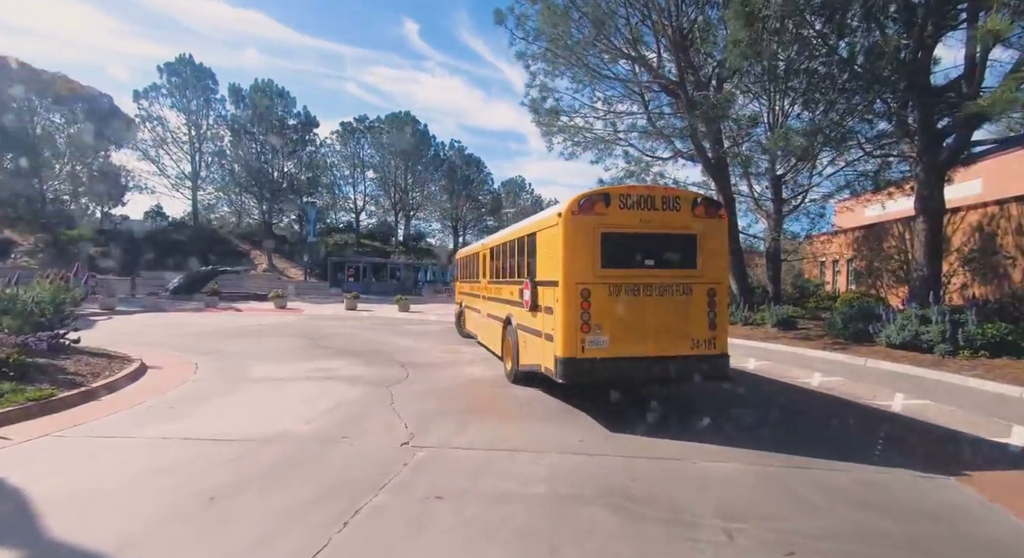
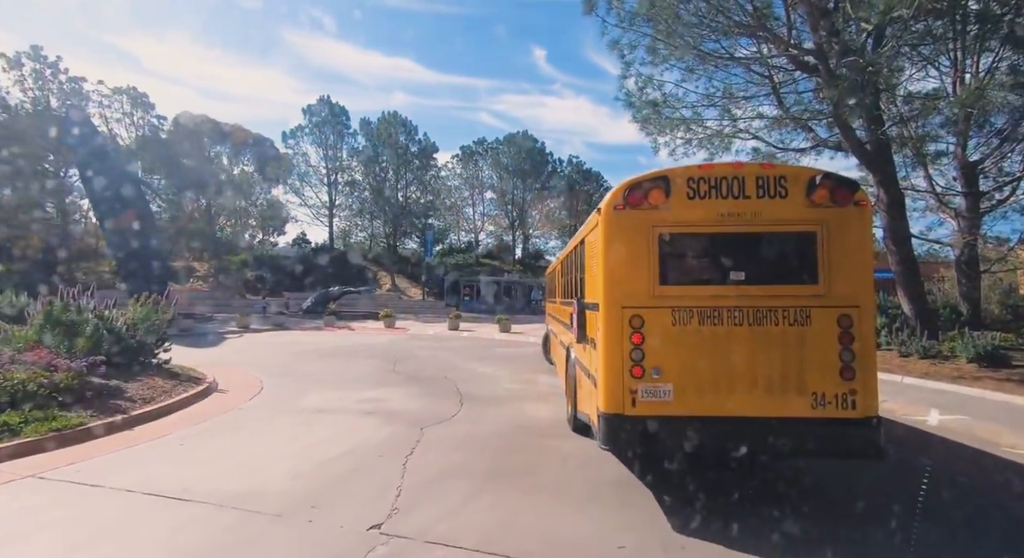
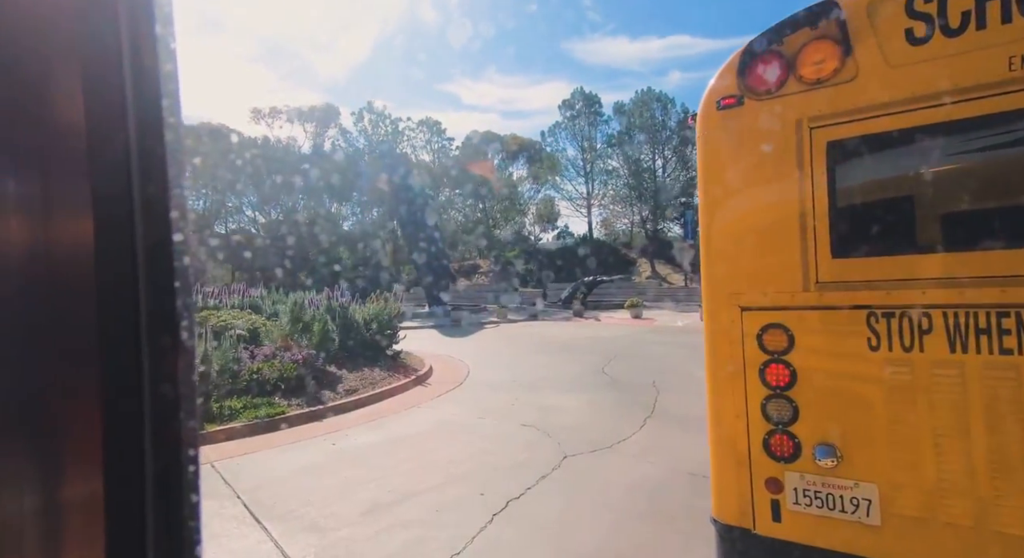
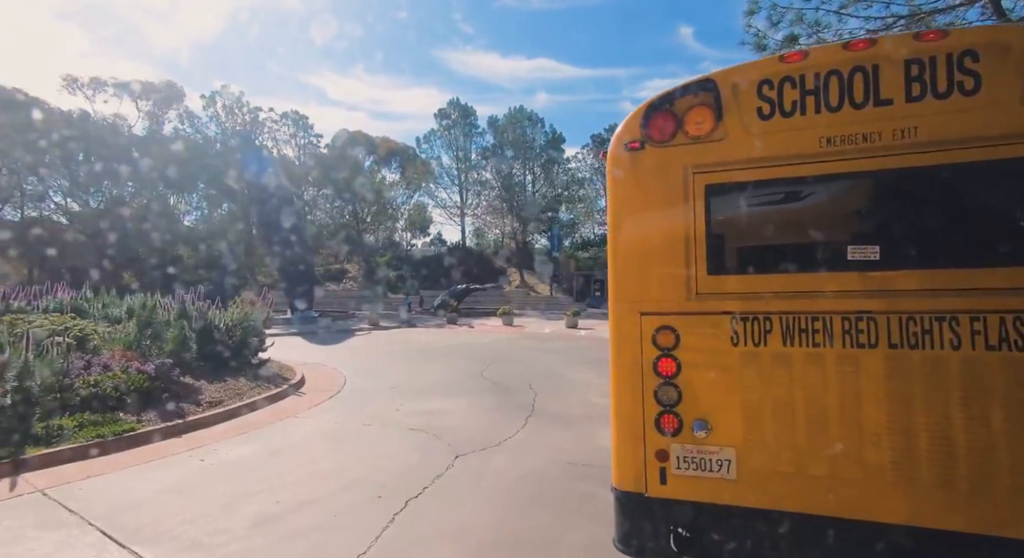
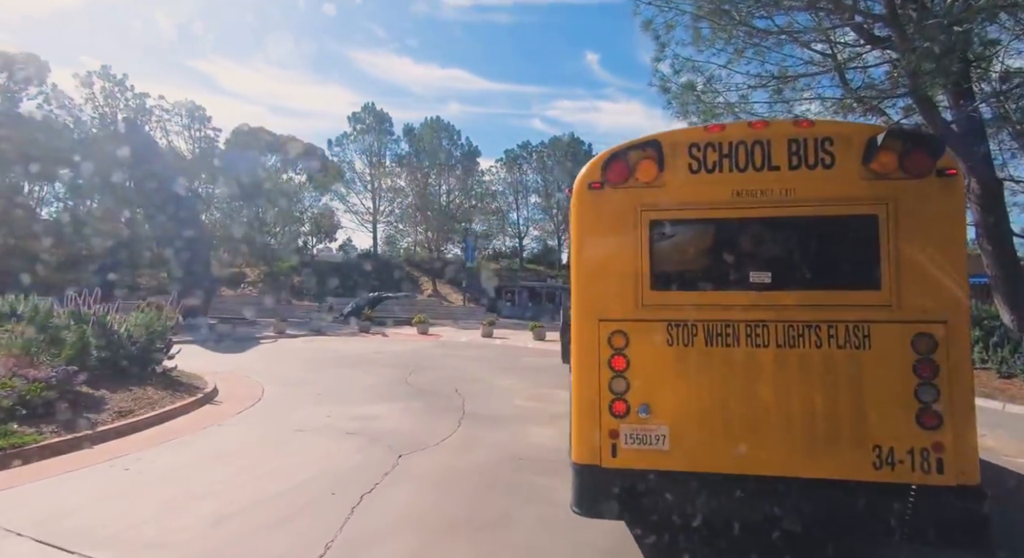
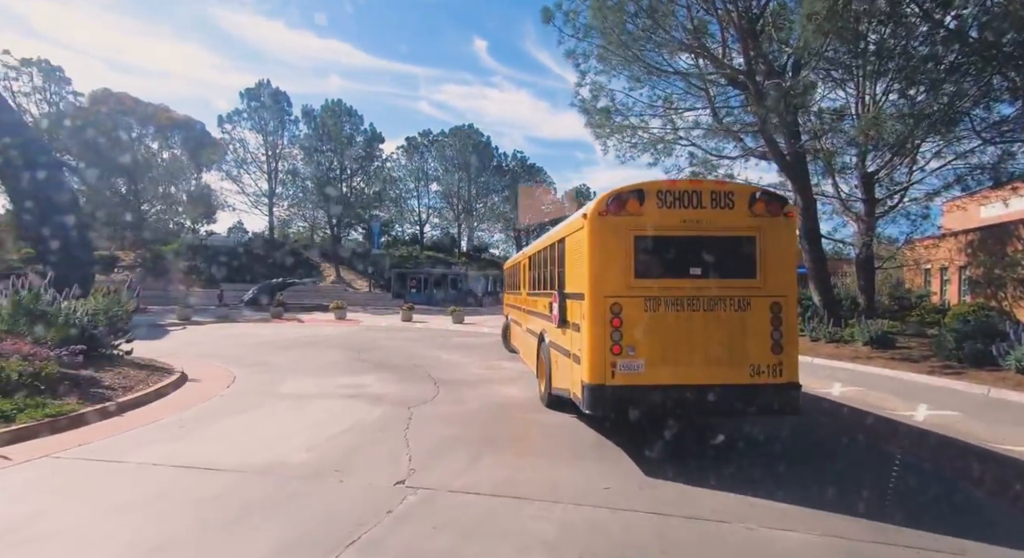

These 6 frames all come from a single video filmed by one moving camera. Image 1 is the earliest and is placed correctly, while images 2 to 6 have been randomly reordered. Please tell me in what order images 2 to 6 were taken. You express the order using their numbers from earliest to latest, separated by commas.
6, 2, 5, 4, 3
